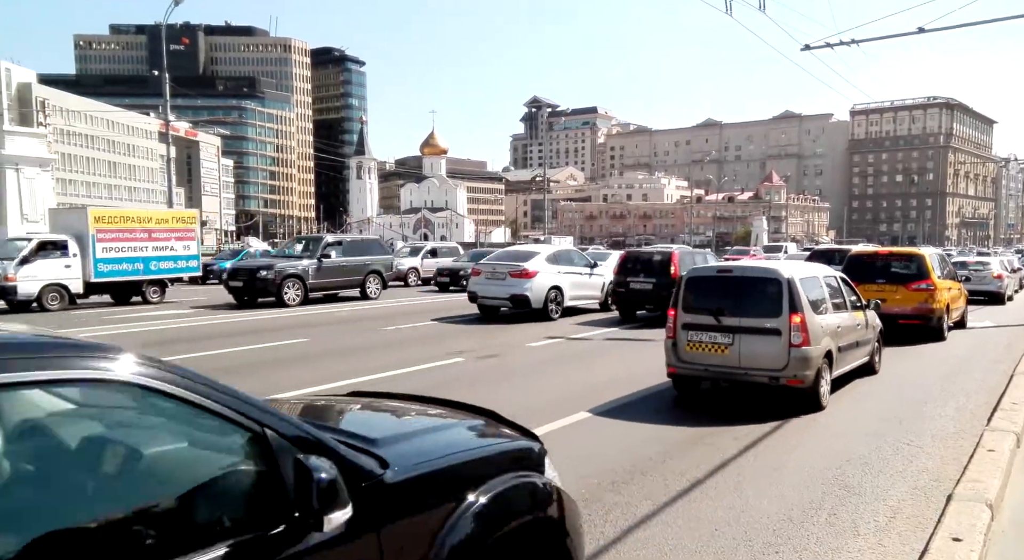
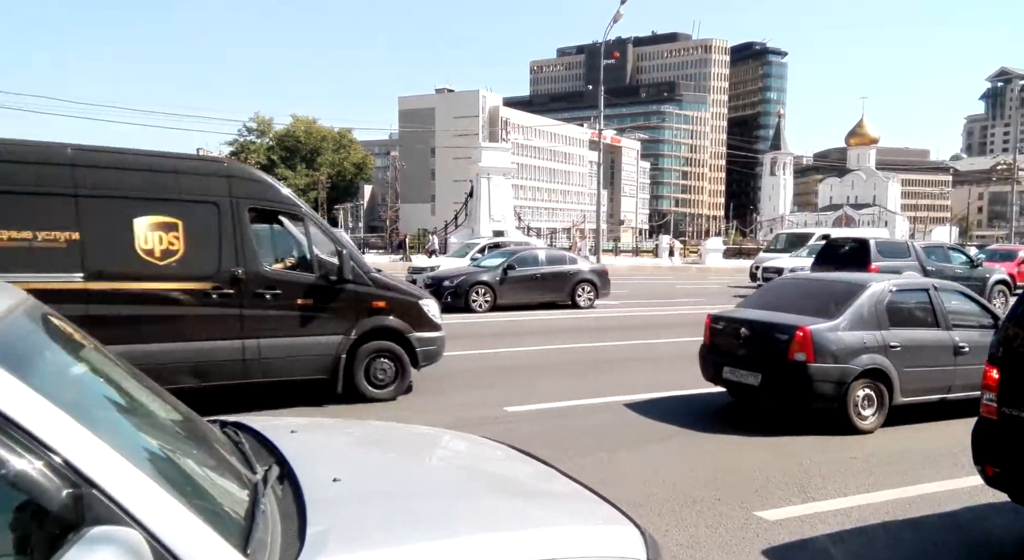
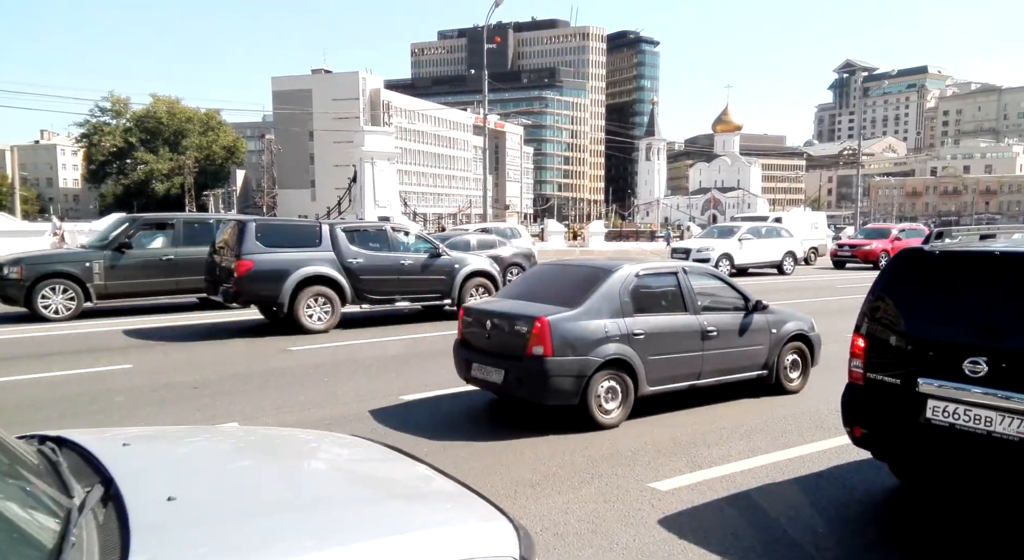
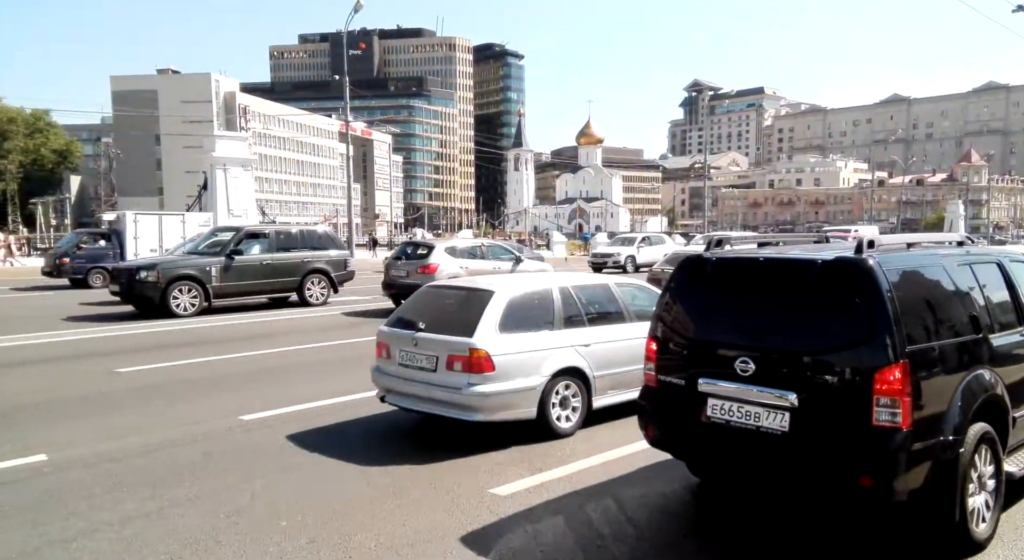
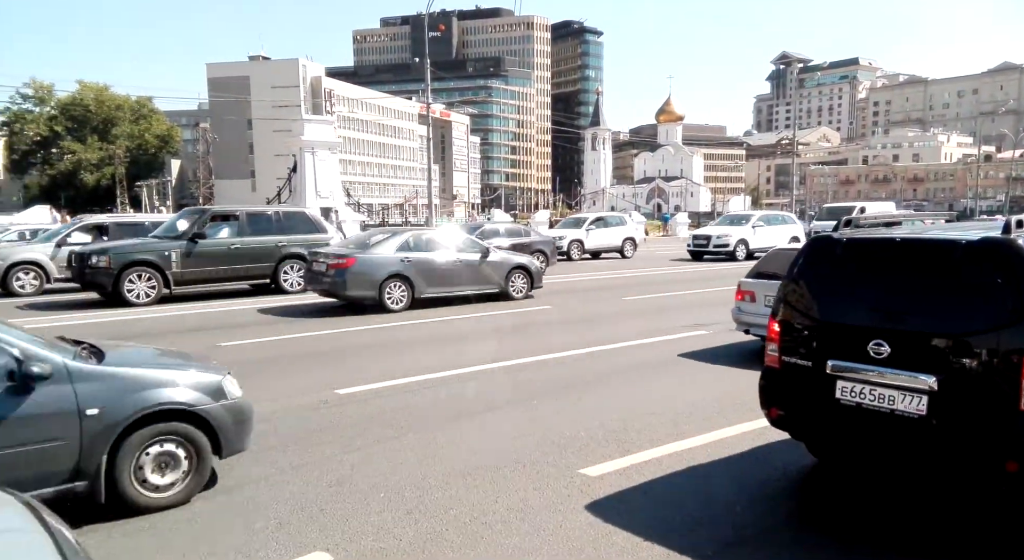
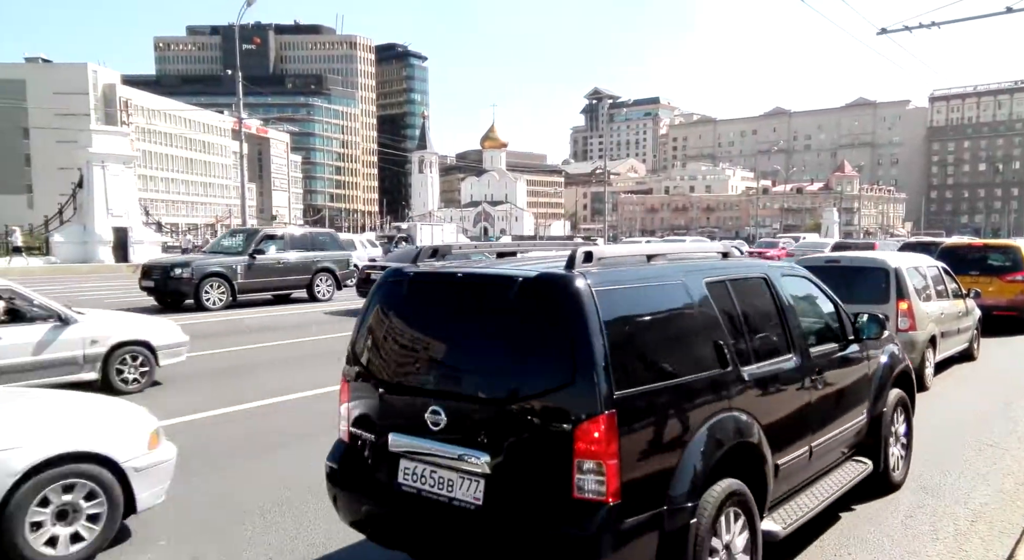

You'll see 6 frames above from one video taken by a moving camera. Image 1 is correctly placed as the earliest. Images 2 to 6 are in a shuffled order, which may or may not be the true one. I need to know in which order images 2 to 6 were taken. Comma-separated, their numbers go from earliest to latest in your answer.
6, 4, 5, 3, 2
